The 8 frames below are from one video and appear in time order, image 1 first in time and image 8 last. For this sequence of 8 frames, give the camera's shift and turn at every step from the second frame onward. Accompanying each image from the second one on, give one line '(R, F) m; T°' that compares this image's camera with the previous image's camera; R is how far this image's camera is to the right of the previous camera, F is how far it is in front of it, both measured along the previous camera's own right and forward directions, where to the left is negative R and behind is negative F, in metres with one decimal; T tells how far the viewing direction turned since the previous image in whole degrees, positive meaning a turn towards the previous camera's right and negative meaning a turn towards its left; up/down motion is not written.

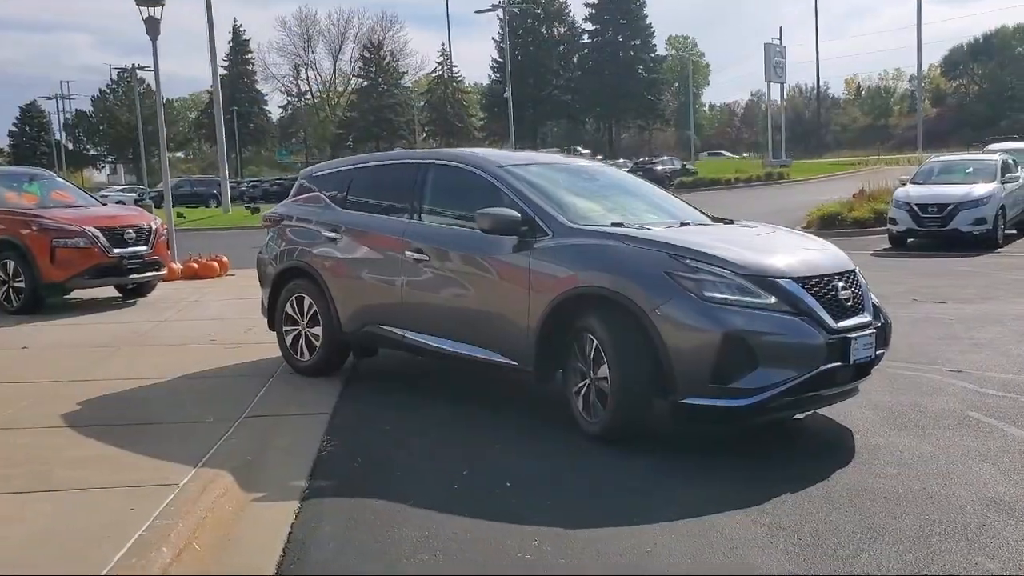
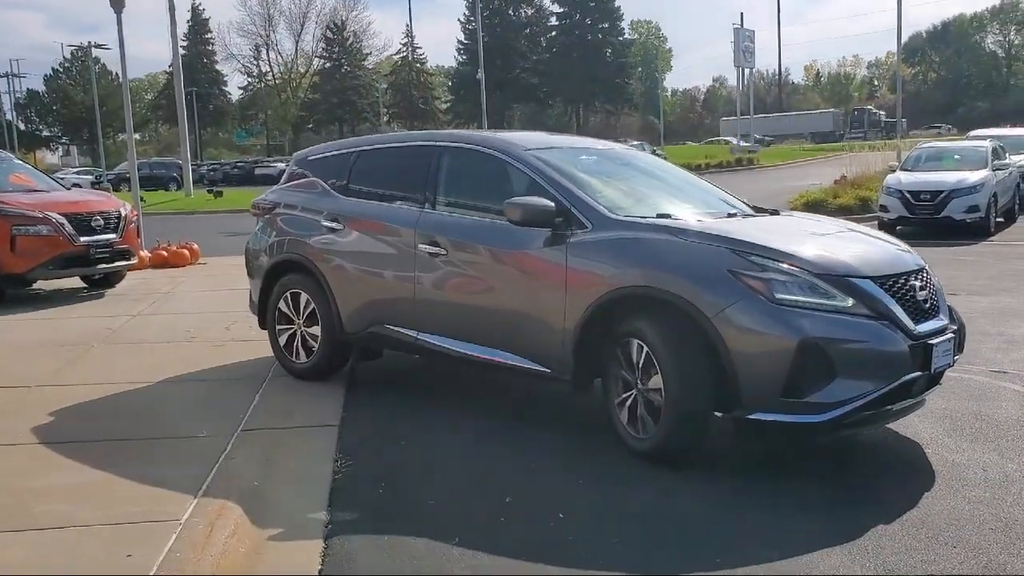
(-0.4, +0.6) m; +2°
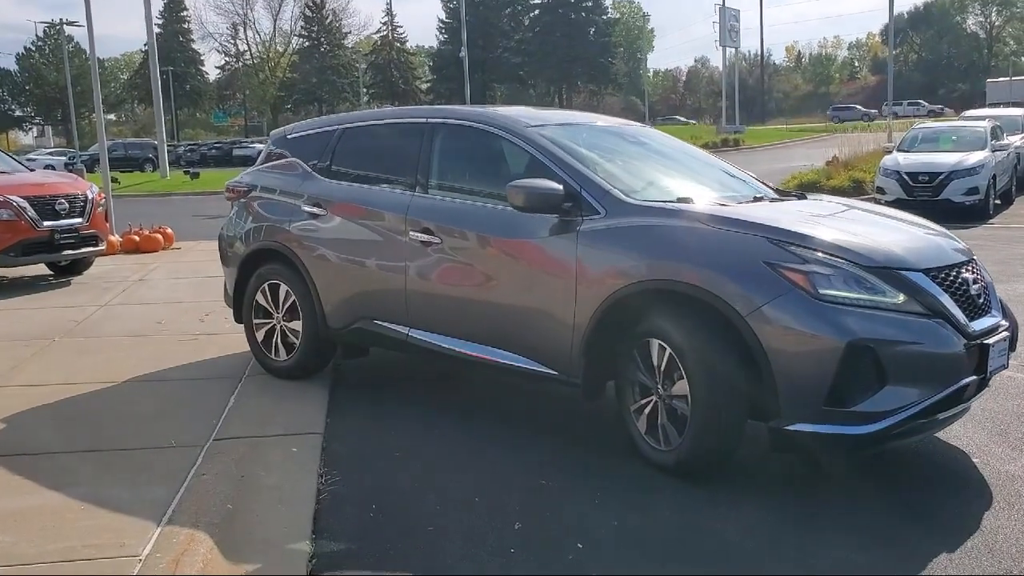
(-0.1, +0.5) m; +1°
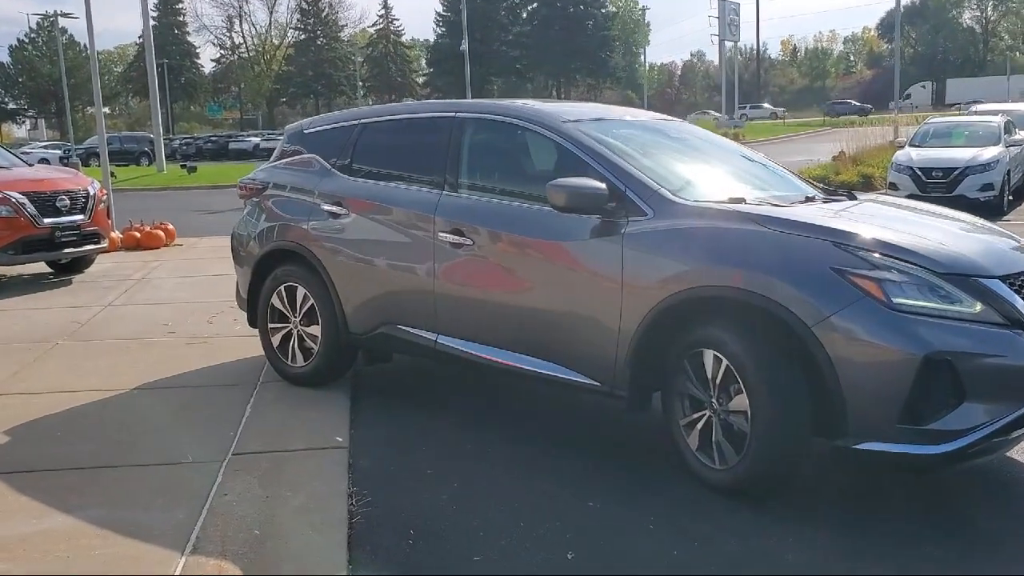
(-0.2, +0.3) m; 0°
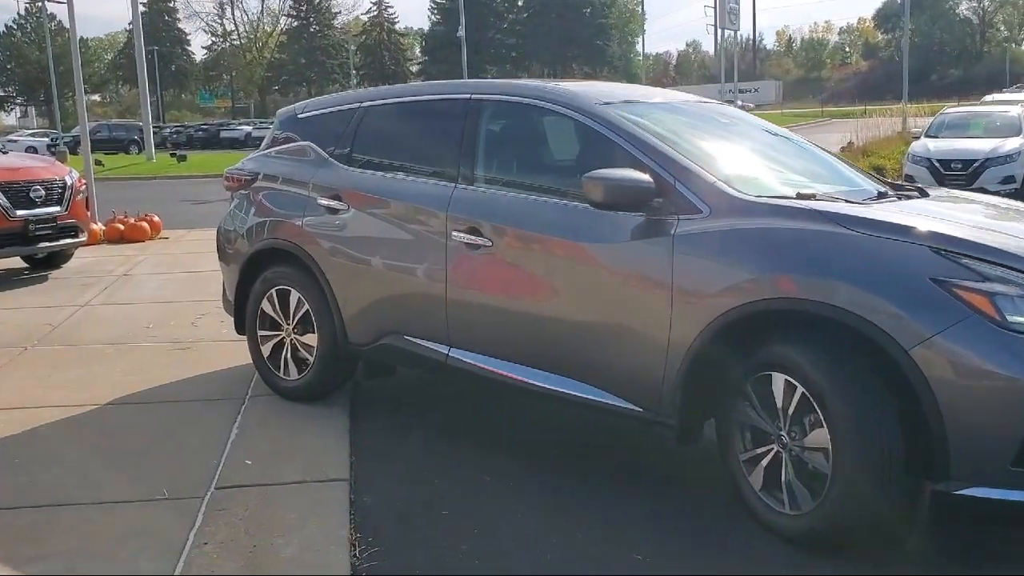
(-0.1, +0.6) m; 0°
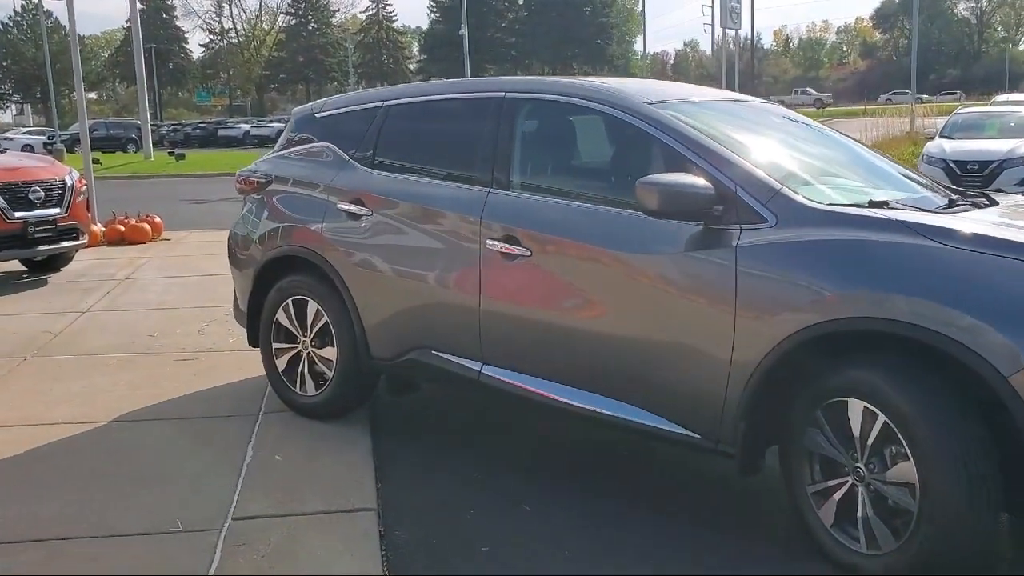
(-0.2, +0.3) m; 0°
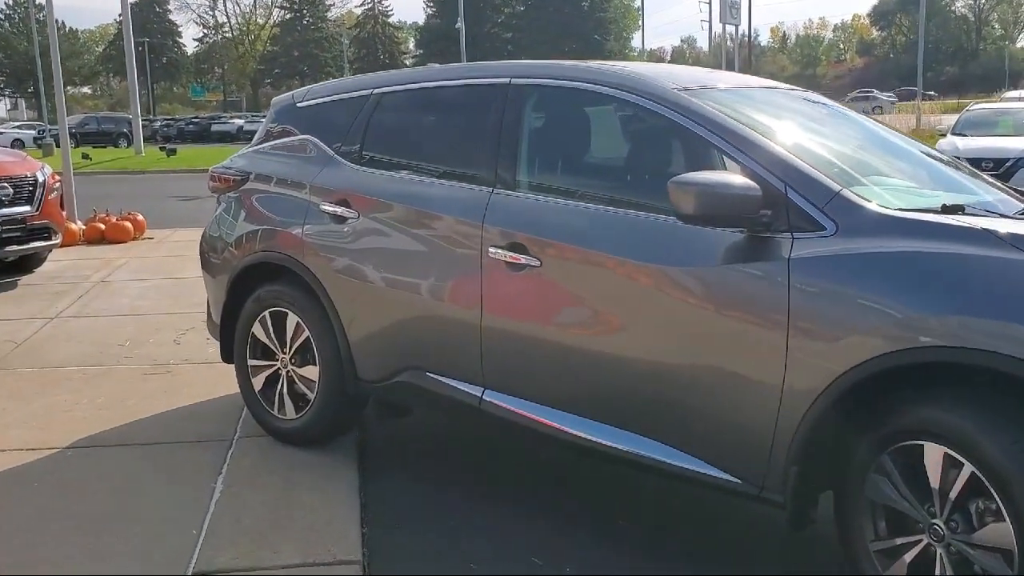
(0.0, +0.5) m; 0°
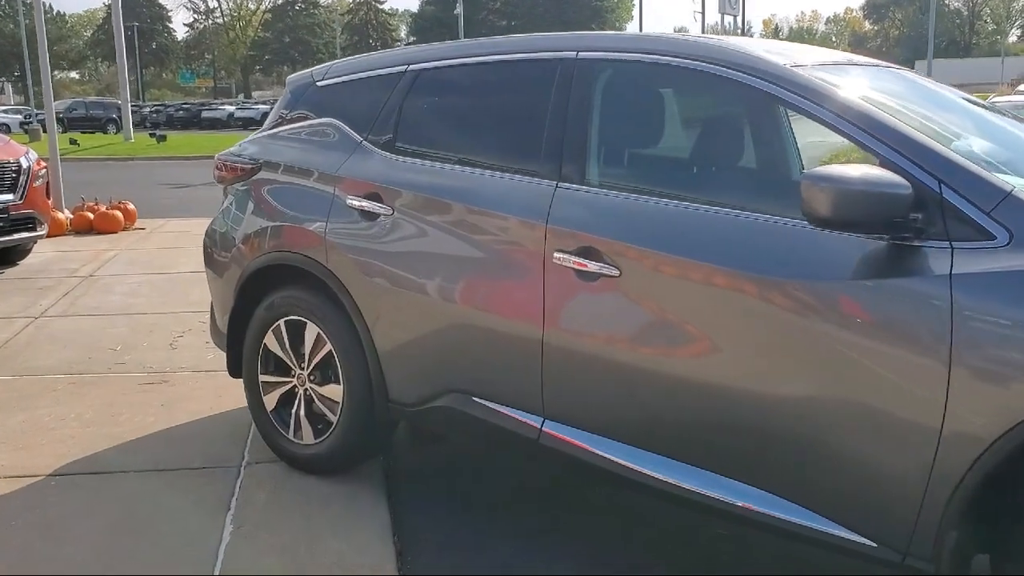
(-0.2, +0.6) m; +1°
